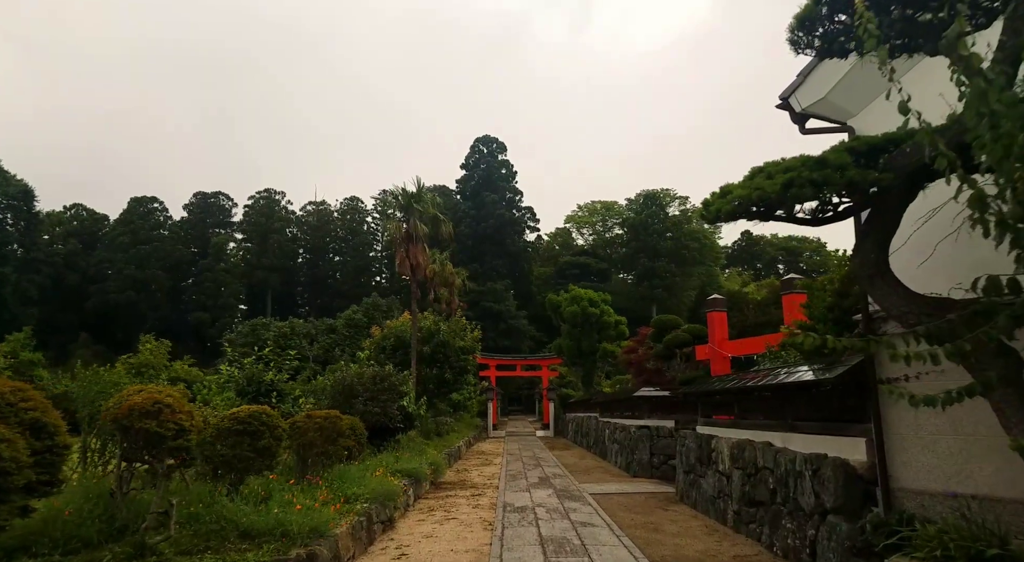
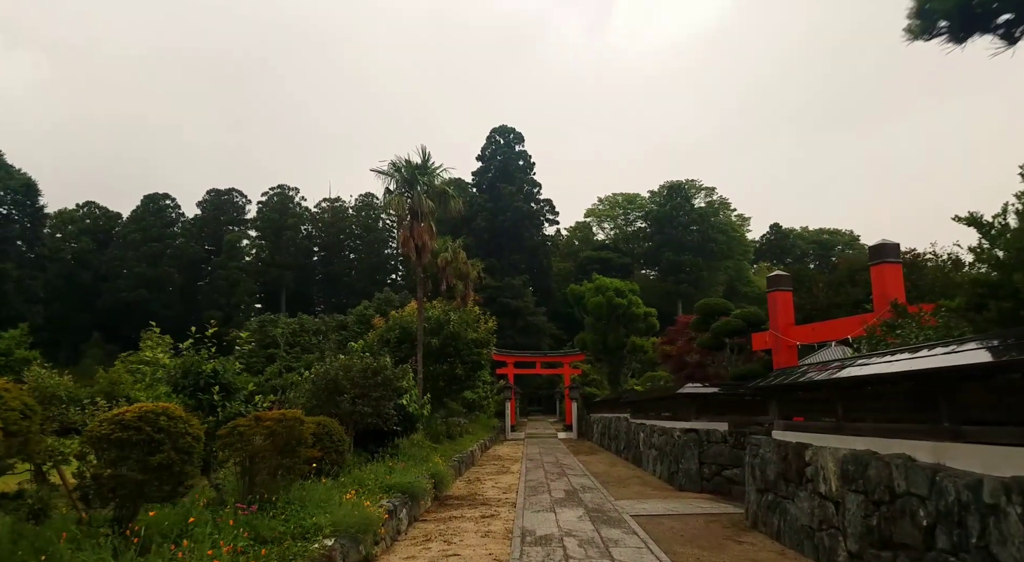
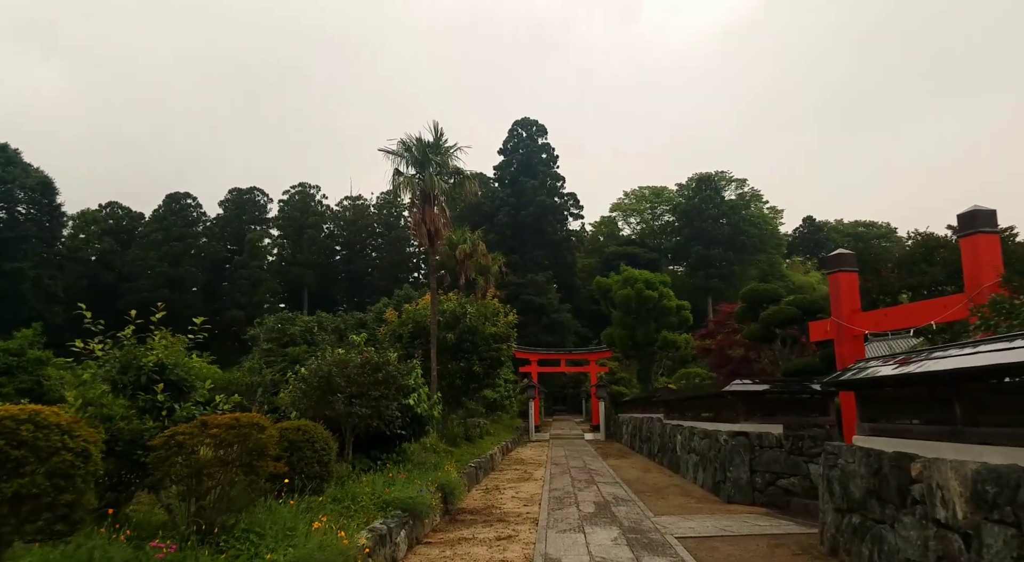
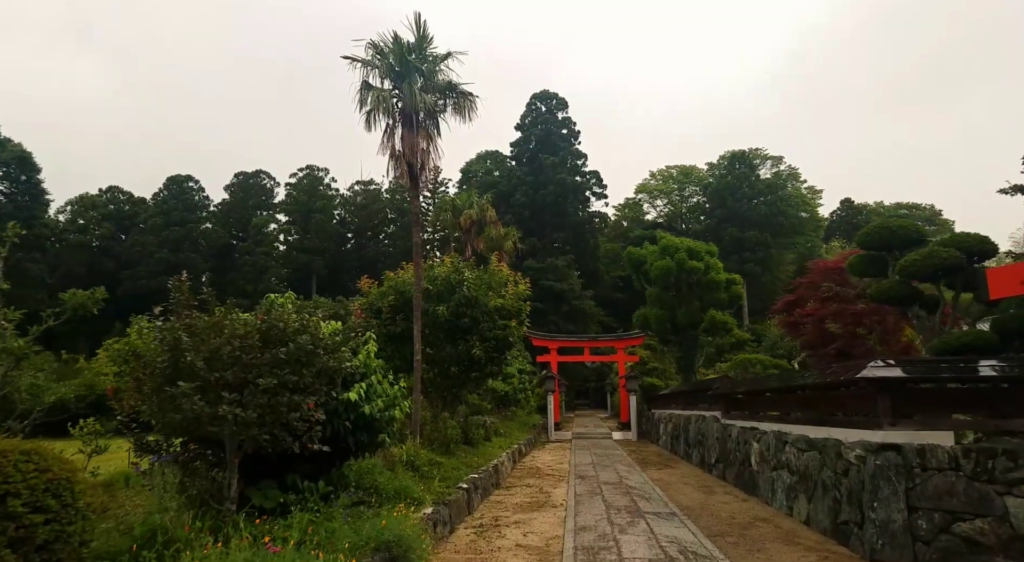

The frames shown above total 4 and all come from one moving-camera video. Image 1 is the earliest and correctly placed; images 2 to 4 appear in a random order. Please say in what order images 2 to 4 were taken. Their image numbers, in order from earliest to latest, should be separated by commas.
2, 3, 4
